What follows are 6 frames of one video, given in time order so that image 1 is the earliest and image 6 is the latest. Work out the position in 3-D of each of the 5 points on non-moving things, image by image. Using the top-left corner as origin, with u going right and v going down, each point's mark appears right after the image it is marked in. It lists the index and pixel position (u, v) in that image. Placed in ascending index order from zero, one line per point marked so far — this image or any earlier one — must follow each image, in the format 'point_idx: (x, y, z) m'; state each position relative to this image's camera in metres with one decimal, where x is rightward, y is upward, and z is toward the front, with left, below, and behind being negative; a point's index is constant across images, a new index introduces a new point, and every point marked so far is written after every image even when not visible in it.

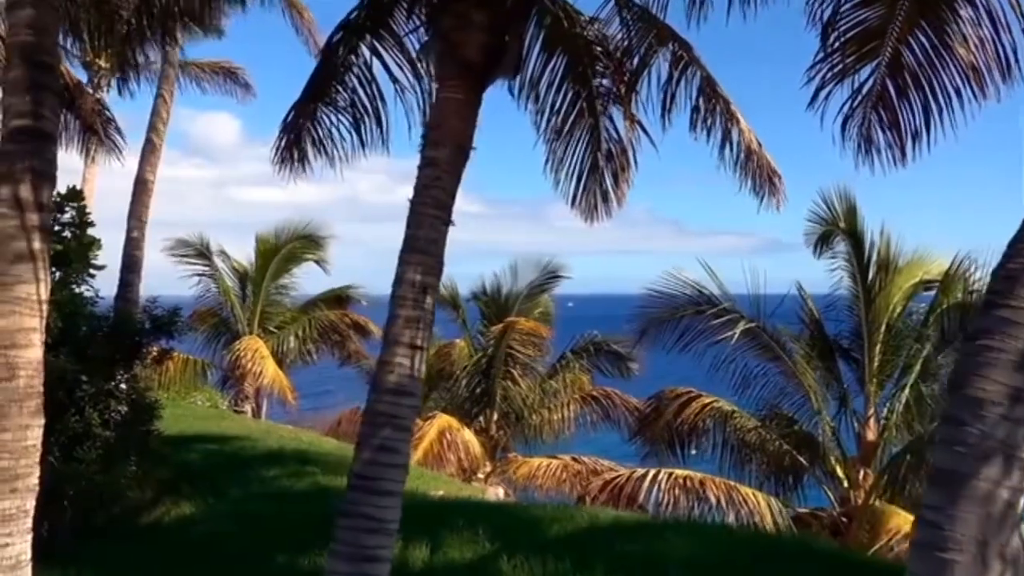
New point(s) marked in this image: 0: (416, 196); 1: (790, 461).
0: (-0.5, +0.4, +5.2) m
1: (+3.1, -2.0, +12.6) m
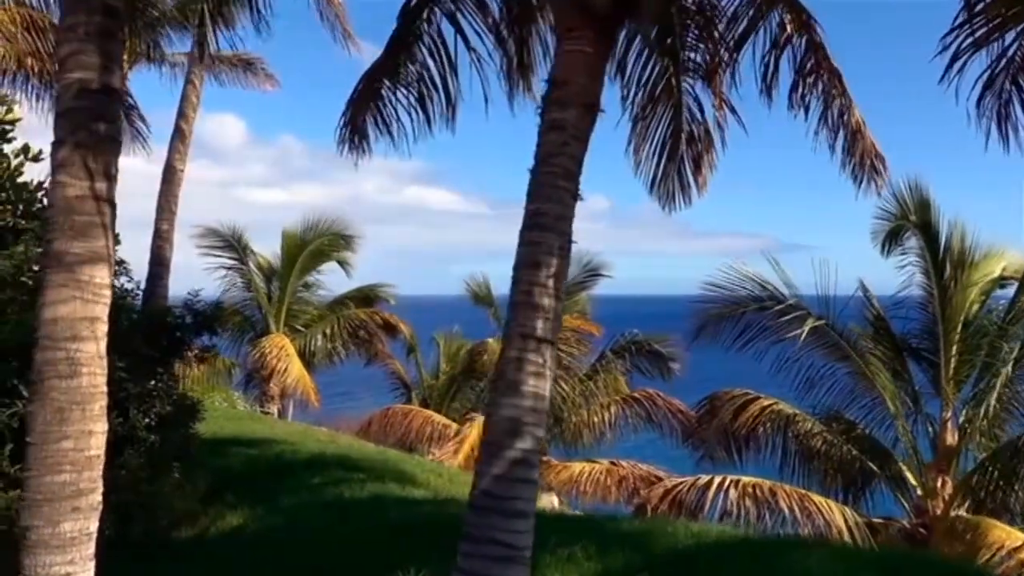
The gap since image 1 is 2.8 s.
0: (+0.1, +0.5, +4.5) m
1: (+3.7, -1.9, +11.8) m
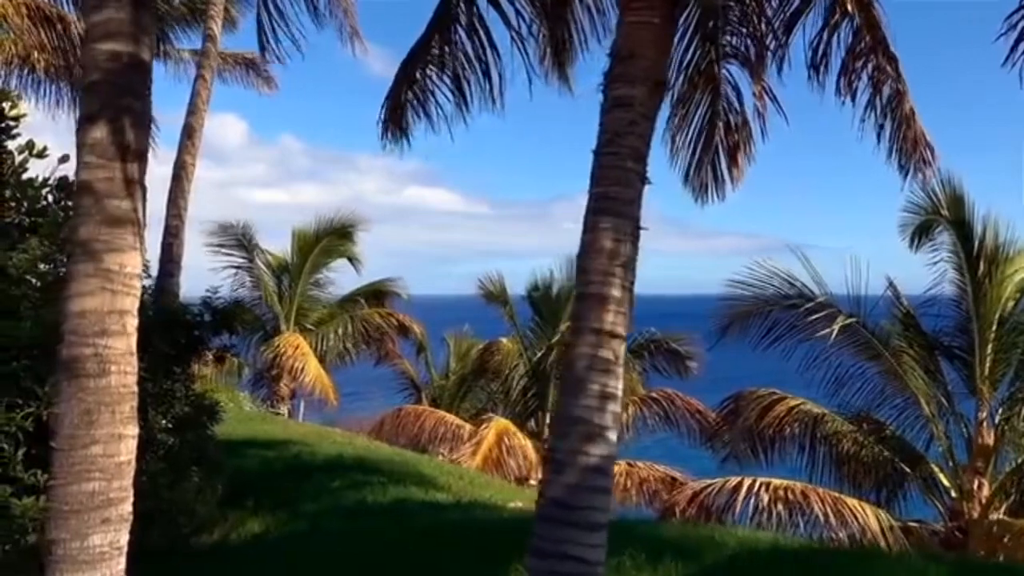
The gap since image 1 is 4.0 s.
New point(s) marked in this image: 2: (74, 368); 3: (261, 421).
0: (+0.3, +0.5, +4.1) m
1: (+3.9, -1.9, +11.4) m
2: (-1.5, -0.3, +3.8) m
3: (-3.3, -1.8, +14.8) m
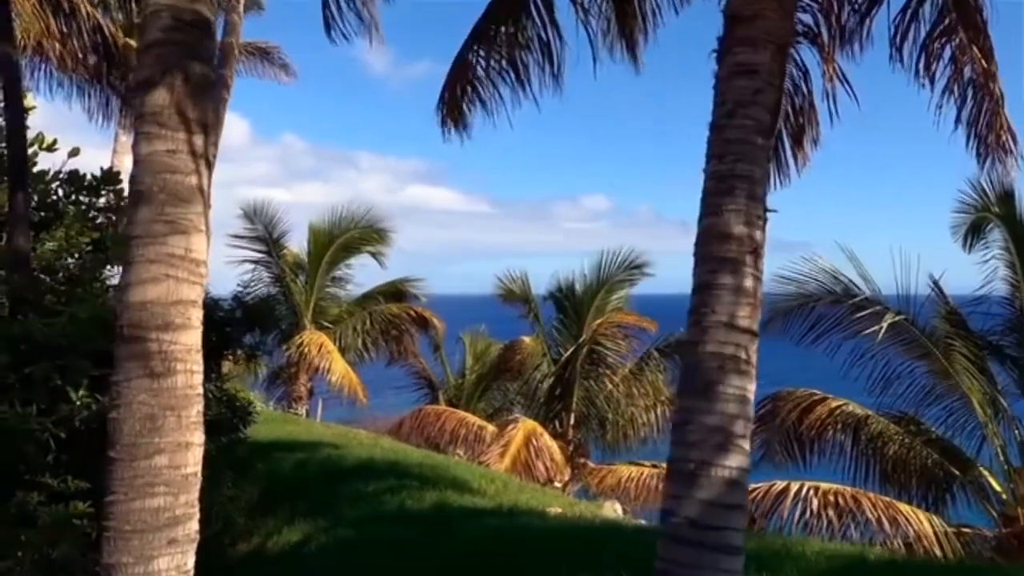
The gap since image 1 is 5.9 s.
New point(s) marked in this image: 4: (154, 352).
0: (+0.7, +0.6, +3.7) m
1: (+4.3, -1.8, +11.0) m
2: (-1.2, -0.2, +3.4) m
3: (-3.0, -1.7, +14.3) m
4: (-1.1, -0.2, +3.4) m
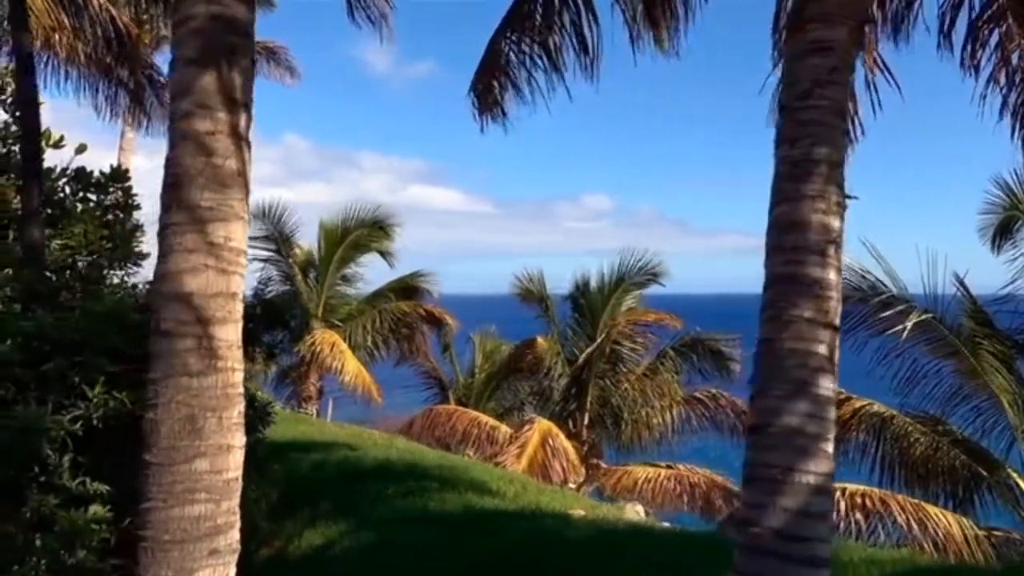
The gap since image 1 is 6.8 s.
0: (+0.9, +0.6, +3.4) m
1: (+4.5, -1.8, +10.7) m
2: (-1.0, -0.2, +3.2) m
3: (-2.8, -1.7, +14.1) m
4: (-0.9, -0.2, +3.2) m
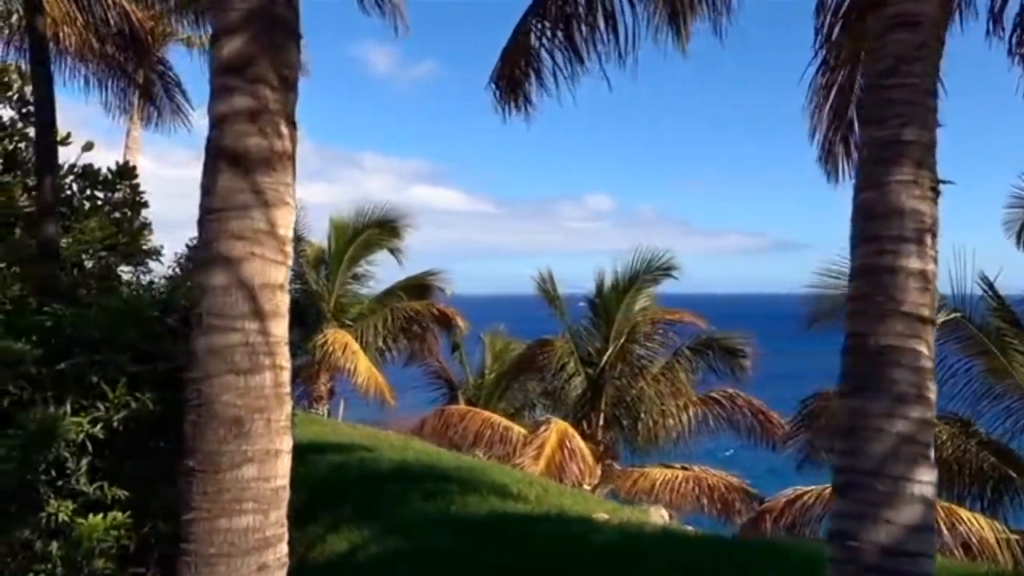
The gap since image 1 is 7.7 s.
0: (+1.1, +0.6, +3.2) m
1: (+4.7, -1.8, +10.5) m
2: (-0.8, -0.2, +2.9) m
3: (-2.6, -1.7, +13.9) m
4: (-0.7, -0.2, +2.9) m
